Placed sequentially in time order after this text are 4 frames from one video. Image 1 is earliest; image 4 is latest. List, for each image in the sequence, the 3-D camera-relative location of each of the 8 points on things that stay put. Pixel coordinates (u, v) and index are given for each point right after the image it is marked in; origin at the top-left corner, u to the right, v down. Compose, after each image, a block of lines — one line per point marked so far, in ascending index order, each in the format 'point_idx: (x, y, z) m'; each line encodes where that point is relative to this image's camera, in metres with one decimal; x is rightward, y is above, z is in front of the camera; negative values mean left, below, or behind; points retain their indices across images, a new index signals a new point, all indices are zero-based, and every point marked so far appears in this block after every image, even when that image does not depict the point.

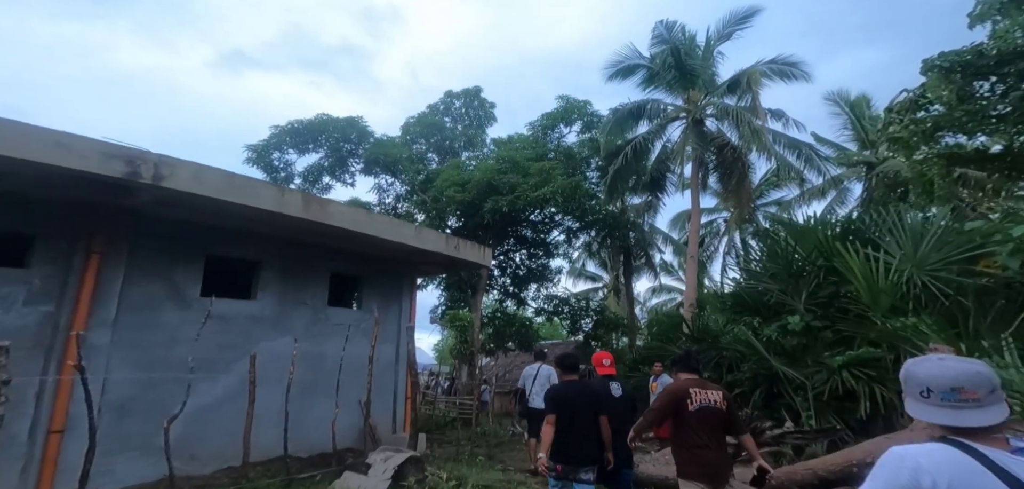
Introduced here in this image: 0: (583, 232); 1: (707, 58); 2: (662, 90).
0: (+2.1, +0.3, +16.4) m
1: (+5.1, +4.9, +15.0) m
2: (+4.0, +4.1, +15.4) m
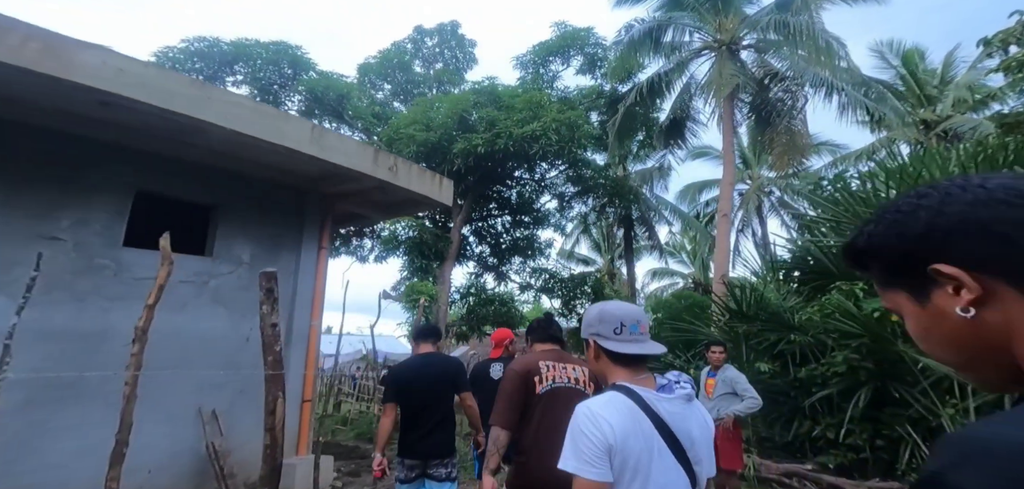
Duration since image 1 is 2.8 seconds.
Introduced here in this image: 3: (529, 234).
0: (+1.7, +1.1, +13.3) m
1: (+4.8, +5.7, +11.8) m
2: (+3.7, +4.9, +12.2) m
3: (+0.4, +0.3, +13.3) m
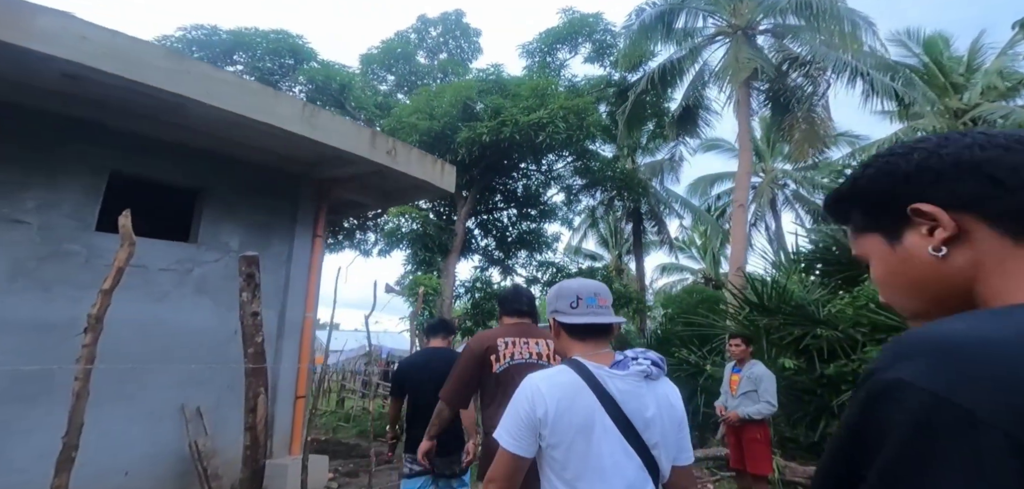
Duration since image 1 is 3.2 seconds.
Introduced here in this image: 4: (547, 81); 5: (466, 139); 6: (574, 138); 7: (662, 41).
0: (+1.8, +1.3, +12.9) m
1: (+4.9, +5.8, +11.4) m
2: (+3.8, +5.1, +11.8) m
3: (+0.5, +0.4, +13.0) m
4: (+0.6, +3.1, +11.3) m
5: (-0.8, +1.9, +10.6) m
6: (+1.1, +2.1, +11.1) m
7: (+3.1, +4.2, +12.1) m
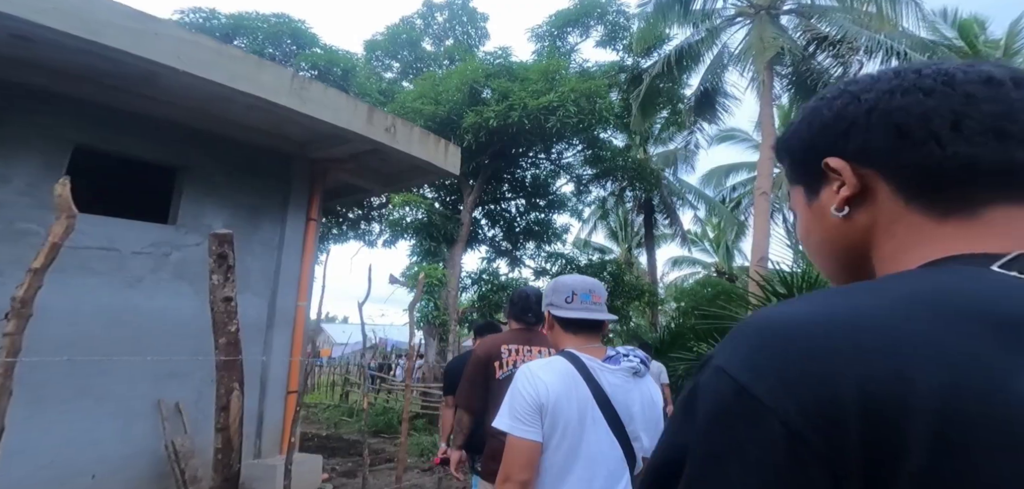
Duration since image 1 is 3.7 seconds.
0: (+2.0, +1.5, +12.5) m
1: (+5.0, +6.0, +10.9) m
2: (+4.0, +5.3, +11.3) m
3: (+0.7, +0.6, +12.6) m
4: (+0.8, +3.3, +10.8) m
5: (-0.7, +2.1, +10.2) m
6: (+1.3, +2.3, +10.7) m
7: (+3.3, +4.4, +11.6) m
